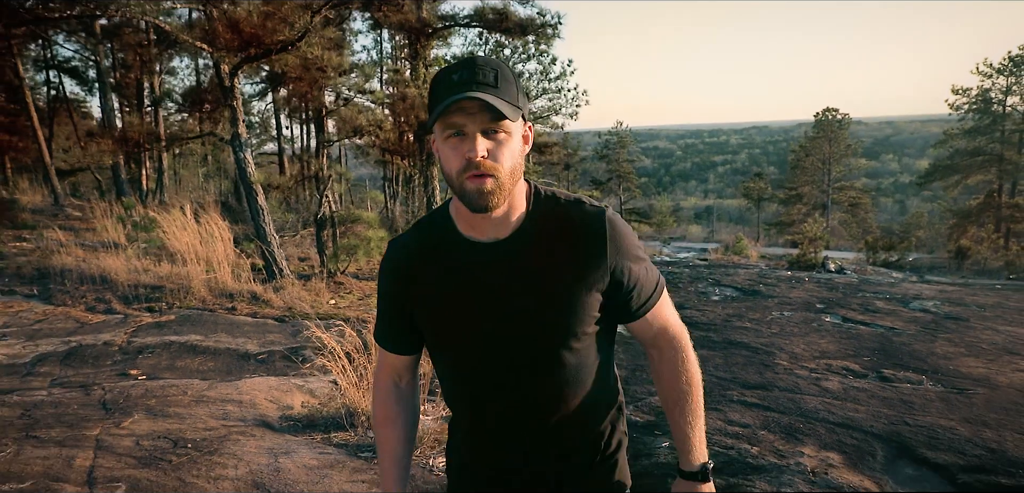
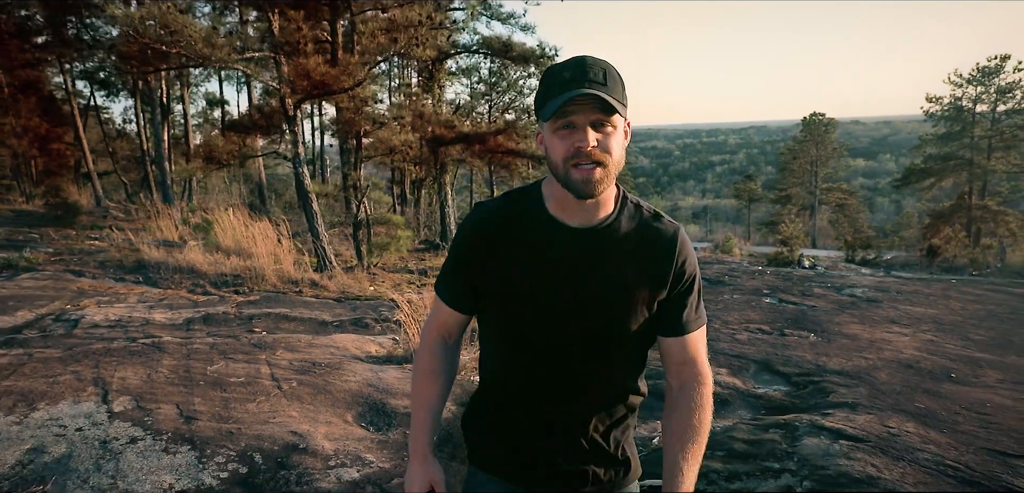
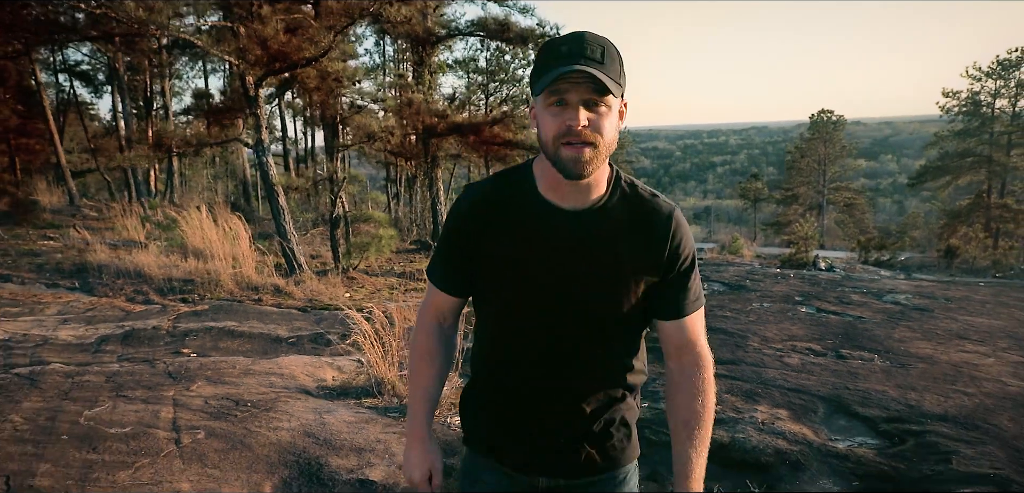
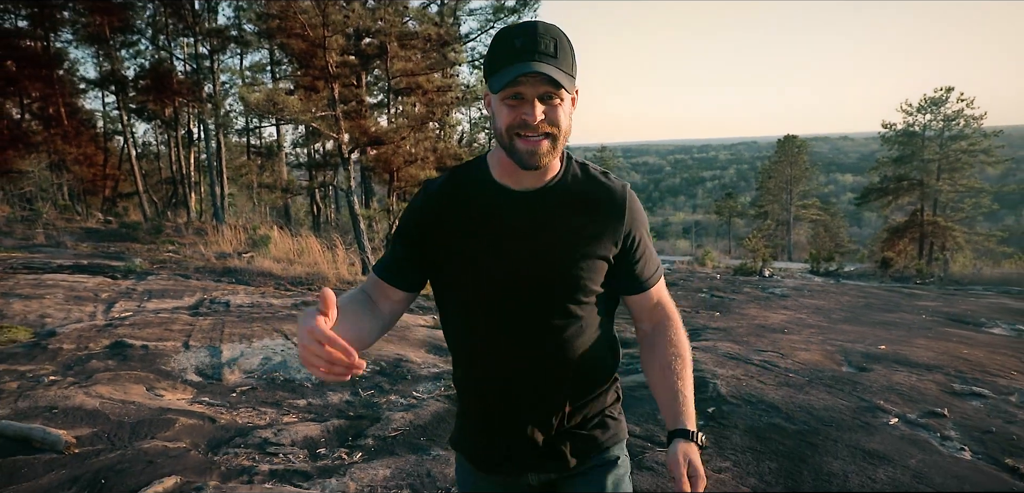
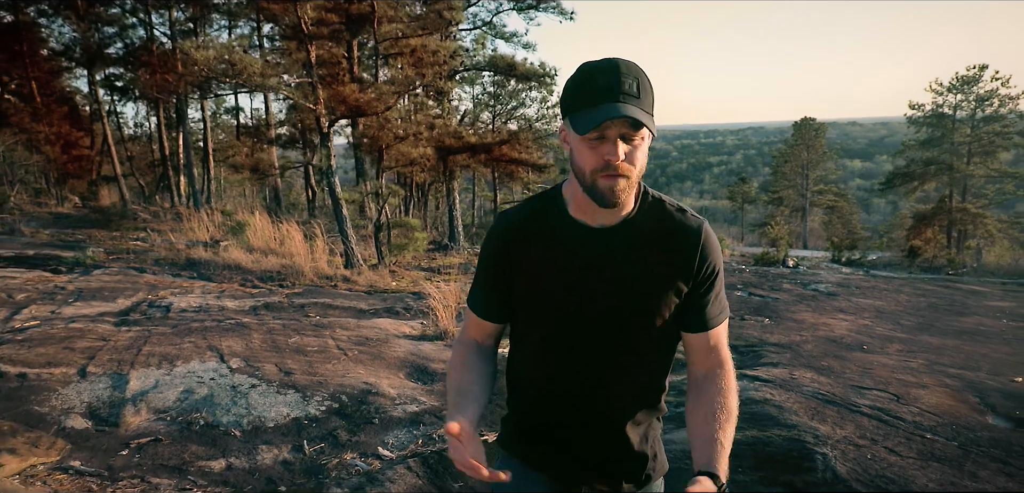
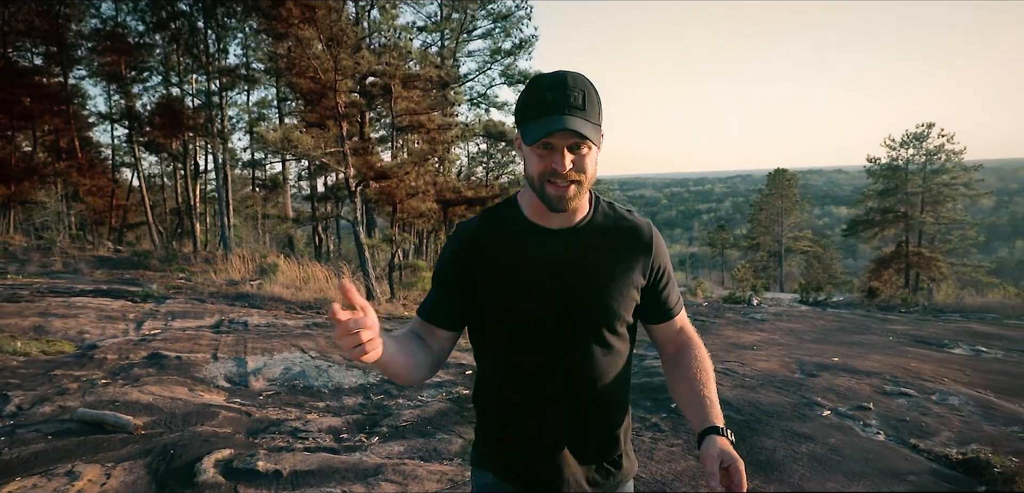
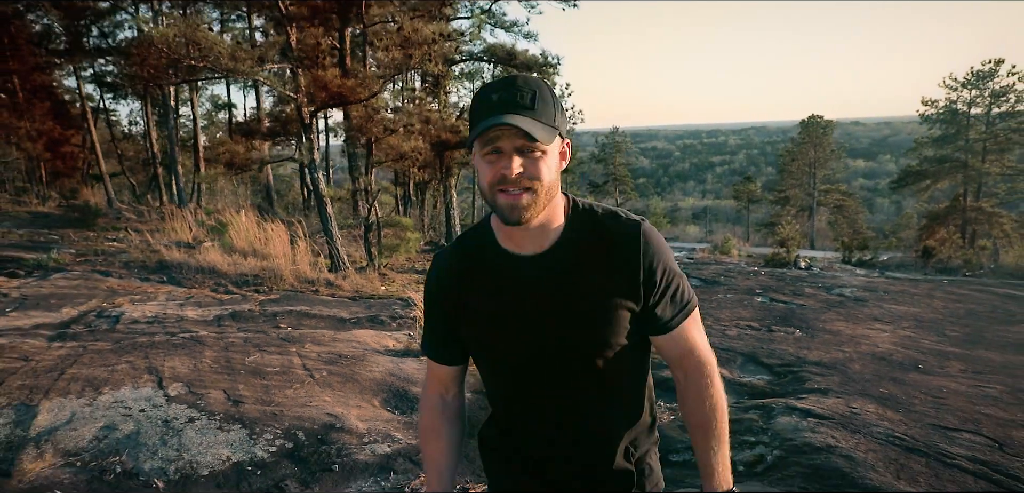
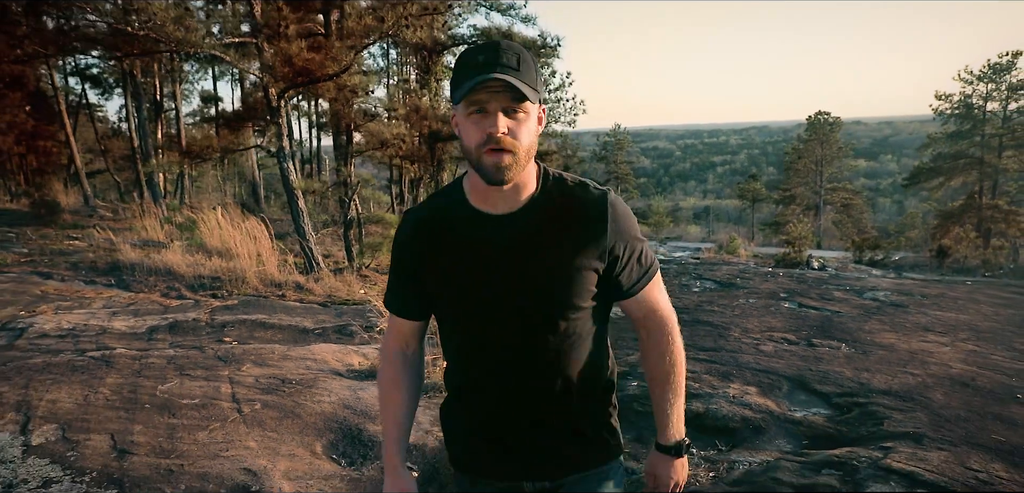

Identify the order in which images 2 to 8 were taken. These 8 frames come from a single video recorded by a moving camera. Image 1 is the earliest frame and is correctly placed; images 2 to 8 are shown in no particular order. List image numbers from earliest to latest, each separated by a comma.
3, 8, 2, 7, 5, 4, 6
